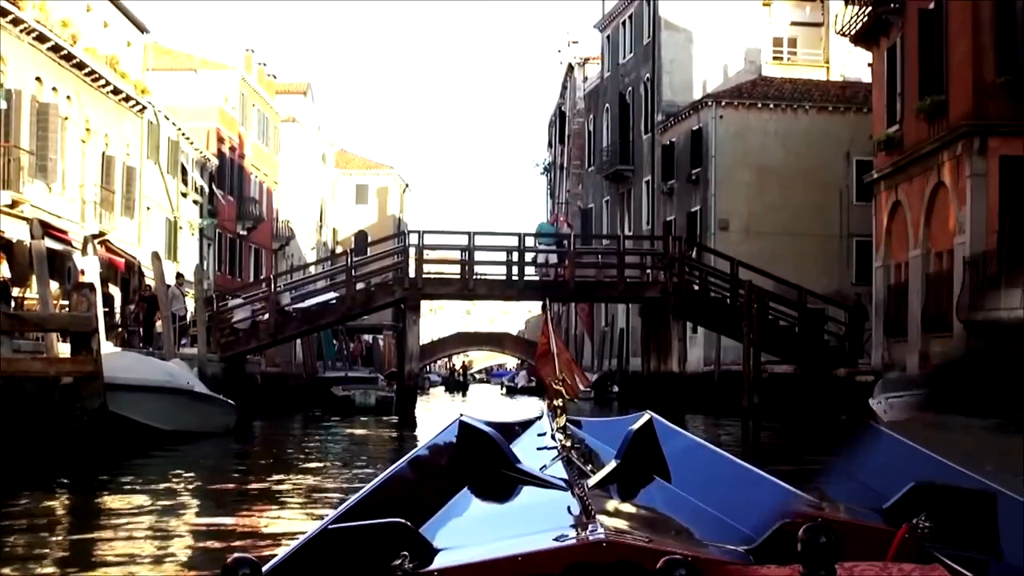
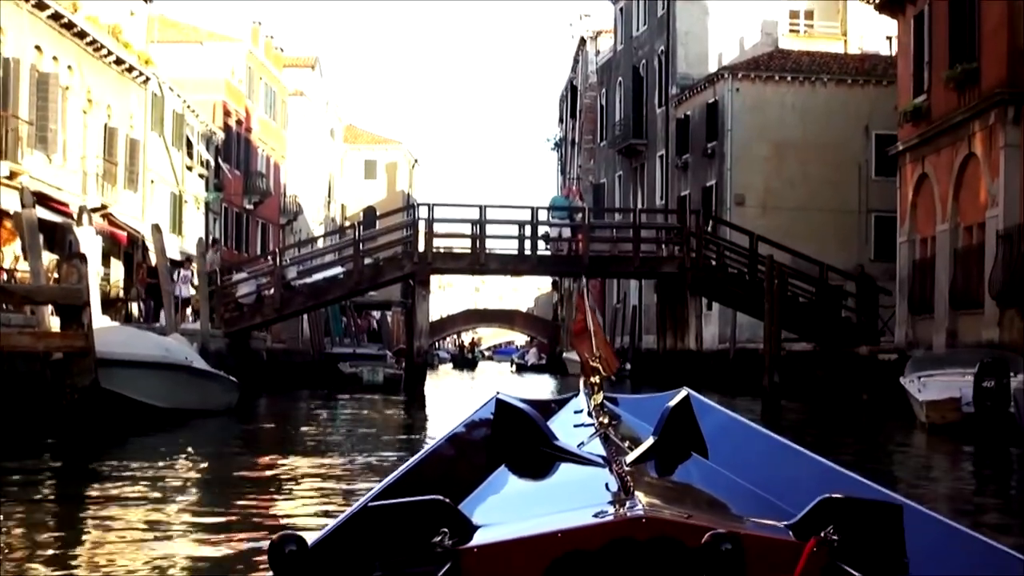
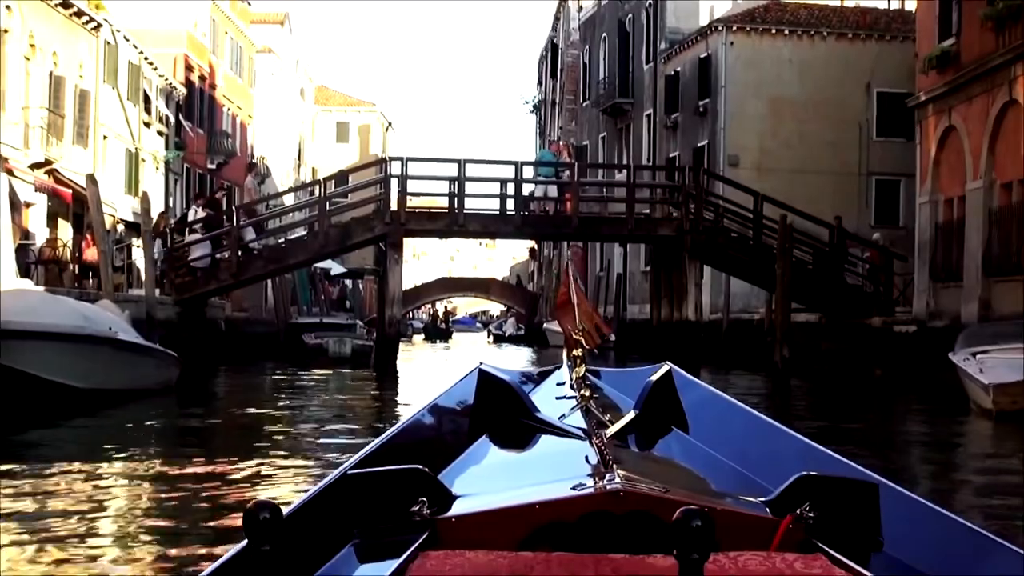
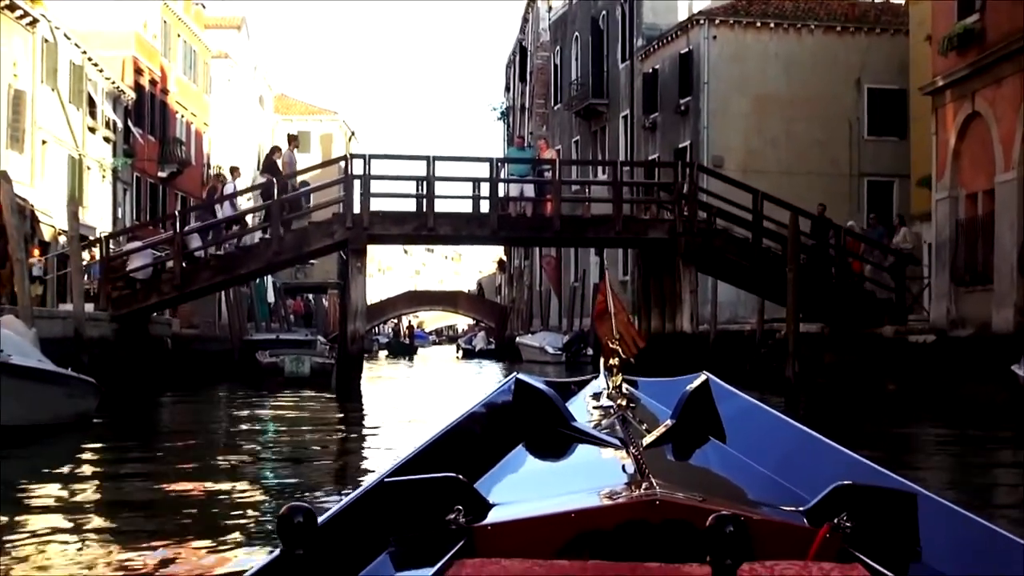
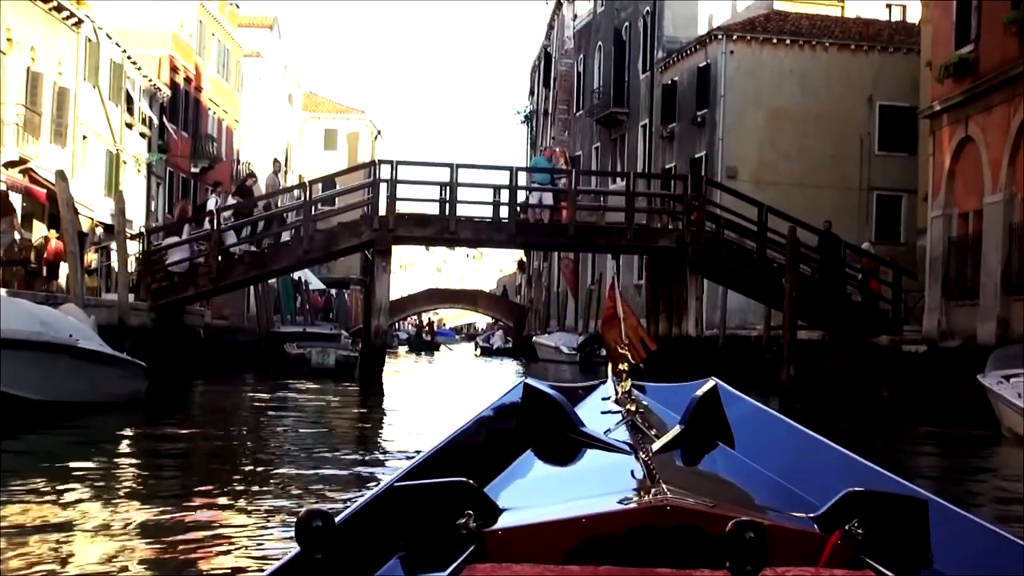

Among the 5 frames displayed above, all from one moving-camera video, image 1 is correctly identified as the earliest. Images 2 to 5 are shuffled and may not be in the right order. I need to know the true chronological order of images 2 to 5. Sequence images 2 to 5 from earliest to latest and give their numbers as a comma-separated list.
2, 3, 5, 4
